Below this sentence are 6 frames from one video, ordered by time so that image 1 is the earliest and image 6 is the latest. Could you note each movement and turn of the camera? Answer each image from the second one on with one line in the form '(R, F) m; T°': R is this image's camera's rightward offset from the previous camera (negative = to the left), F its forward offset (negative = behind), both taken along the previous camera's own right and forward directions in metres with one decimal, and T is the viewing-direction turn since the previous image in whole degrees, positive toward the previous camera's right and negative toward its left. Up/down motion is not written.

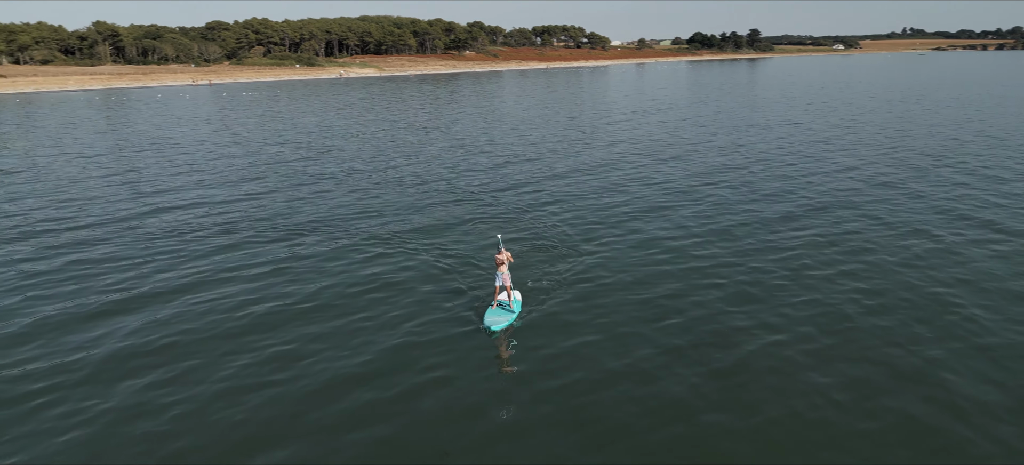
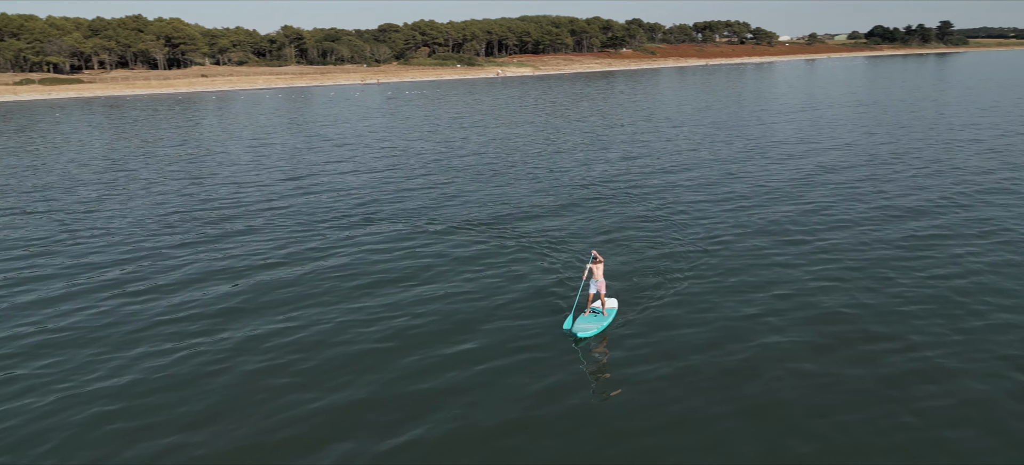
(+2.3, -1.8) m; -12°
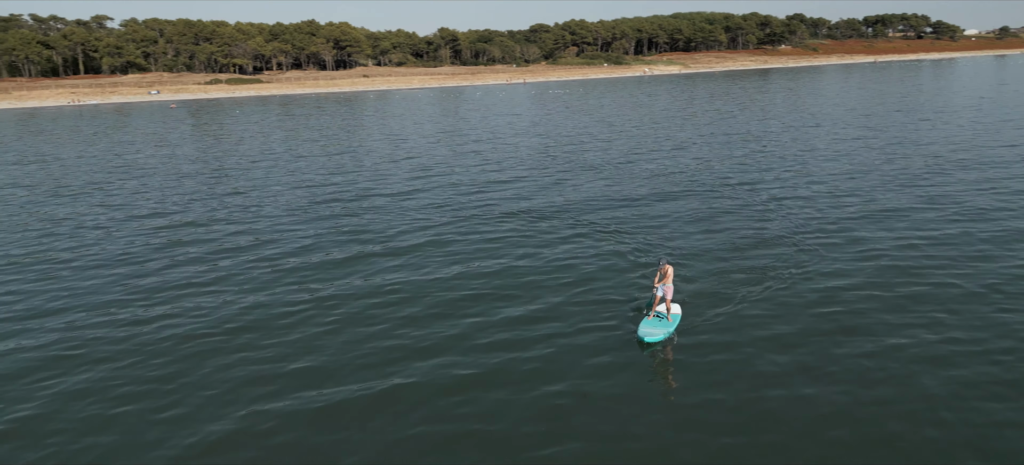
(+2.5, -2.3) m; -11°
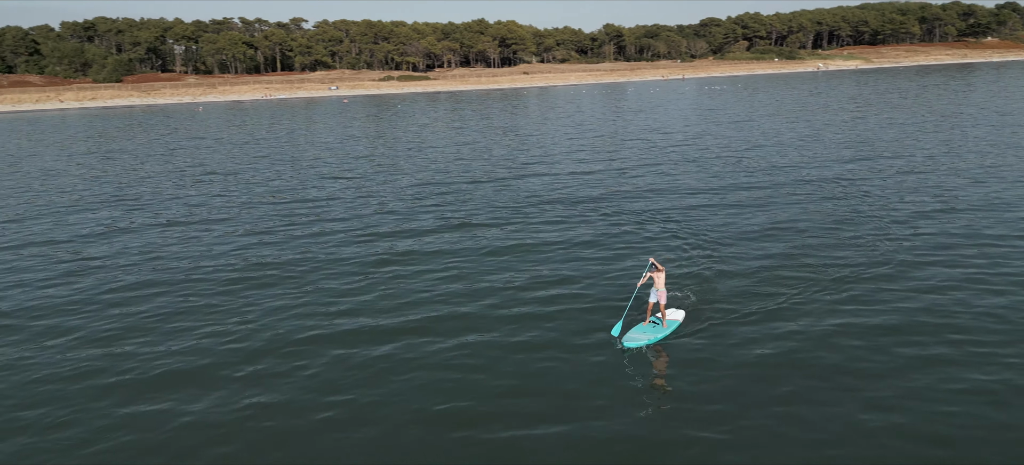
(+4.7, -2.5) m; -12°
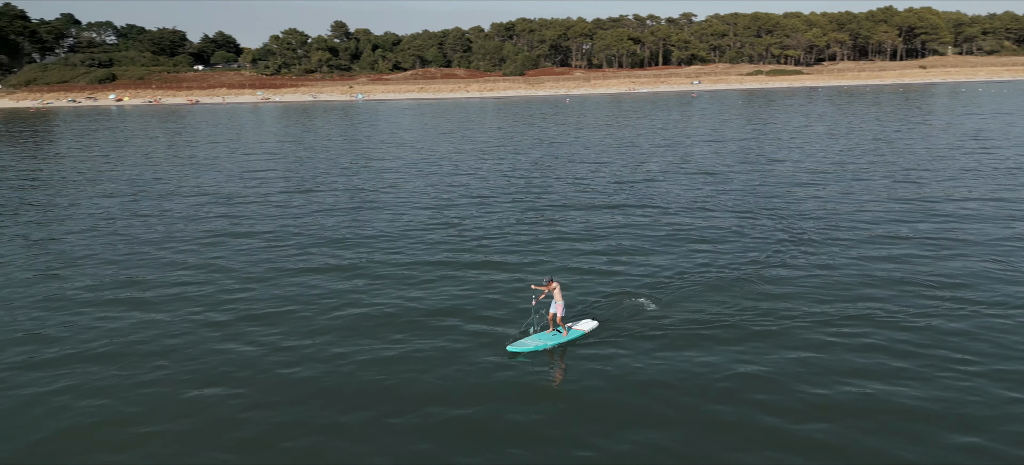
(+10.8, -3.7) m; -28°
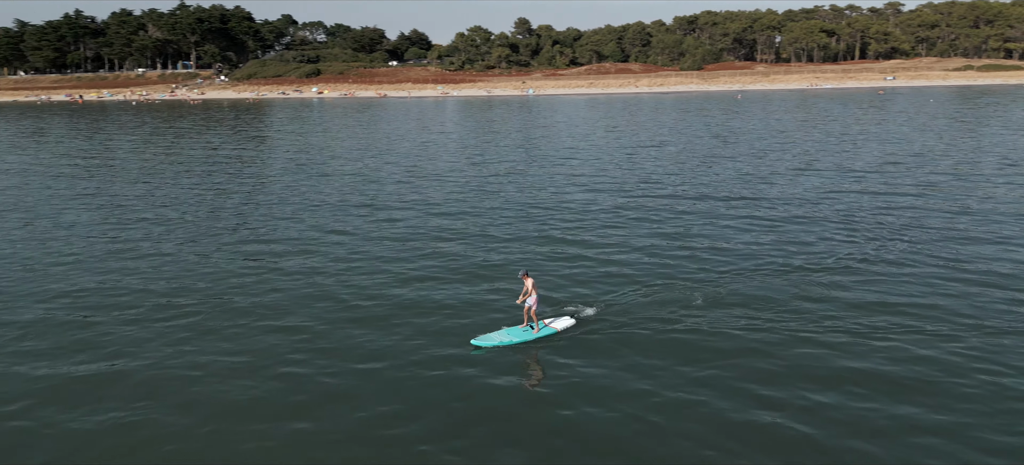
(+3.3, -1.9) m; -13°
